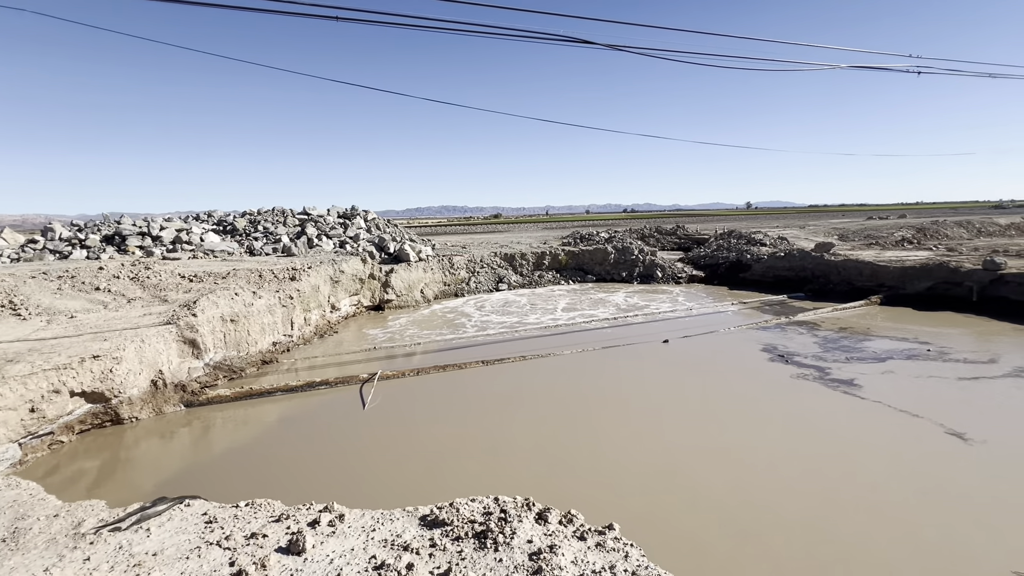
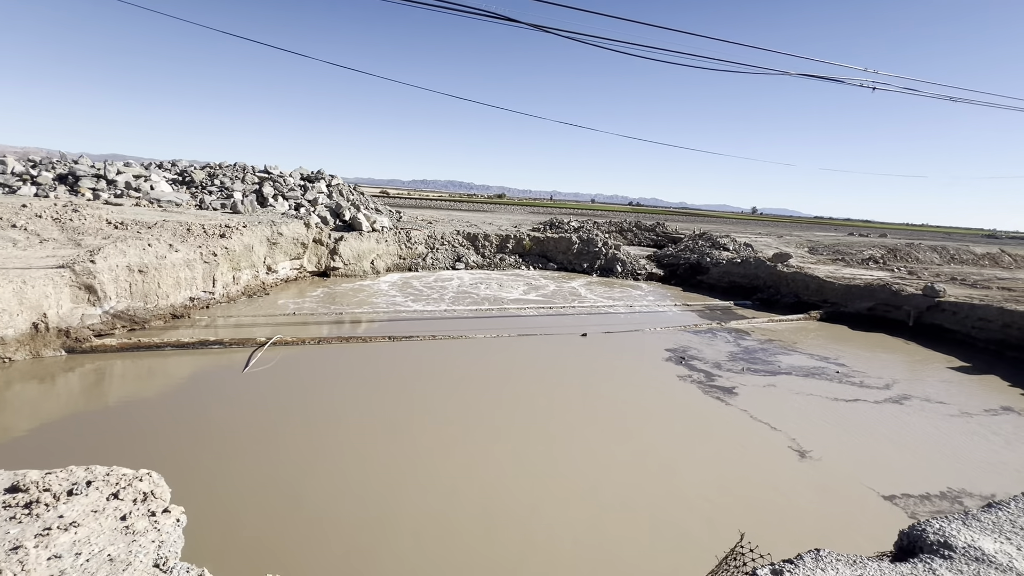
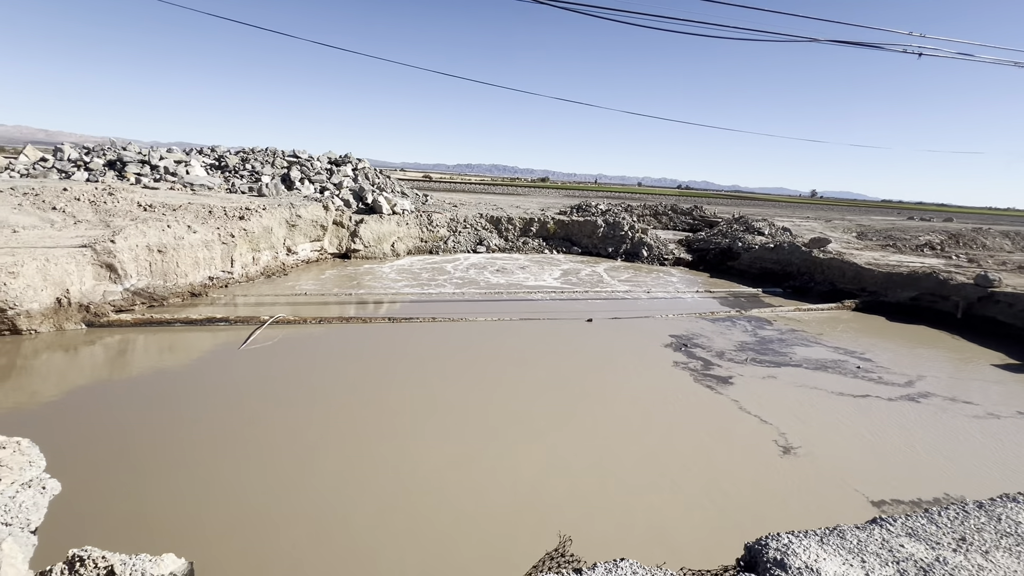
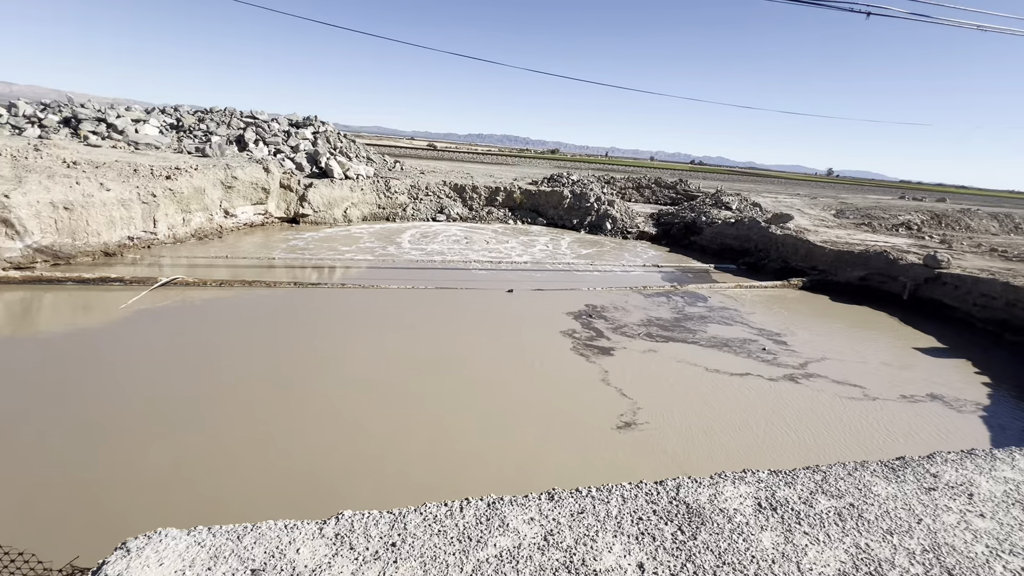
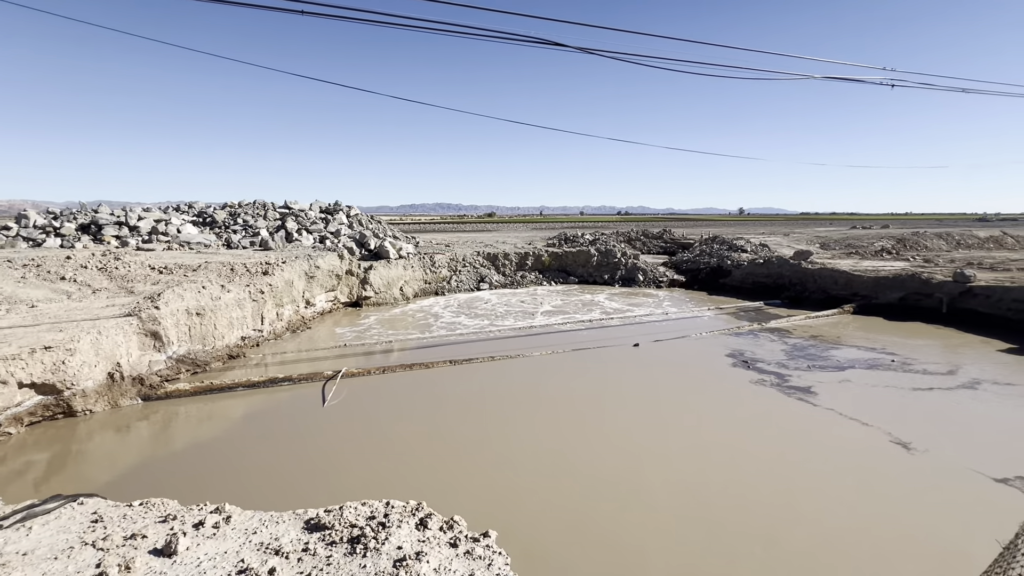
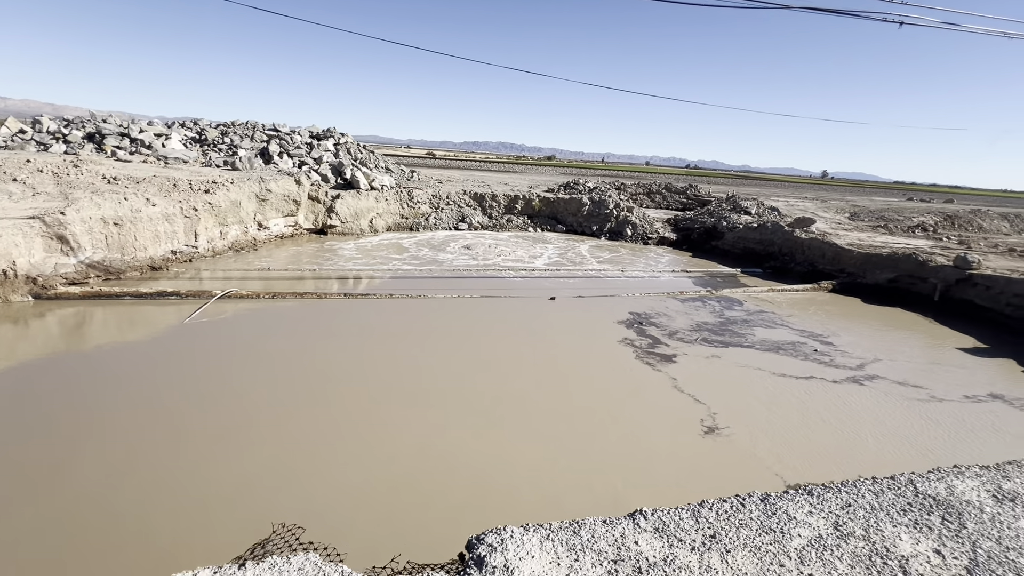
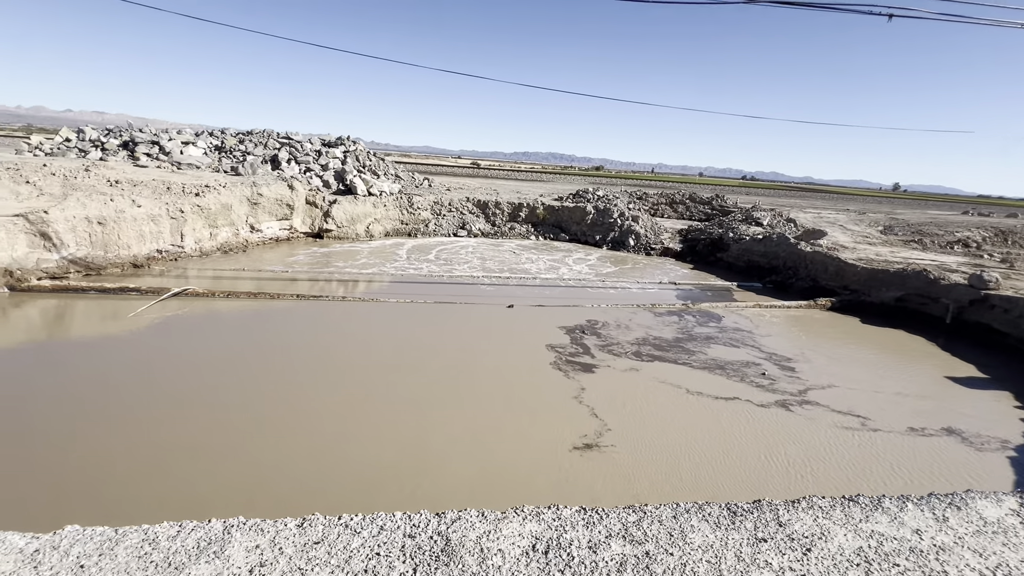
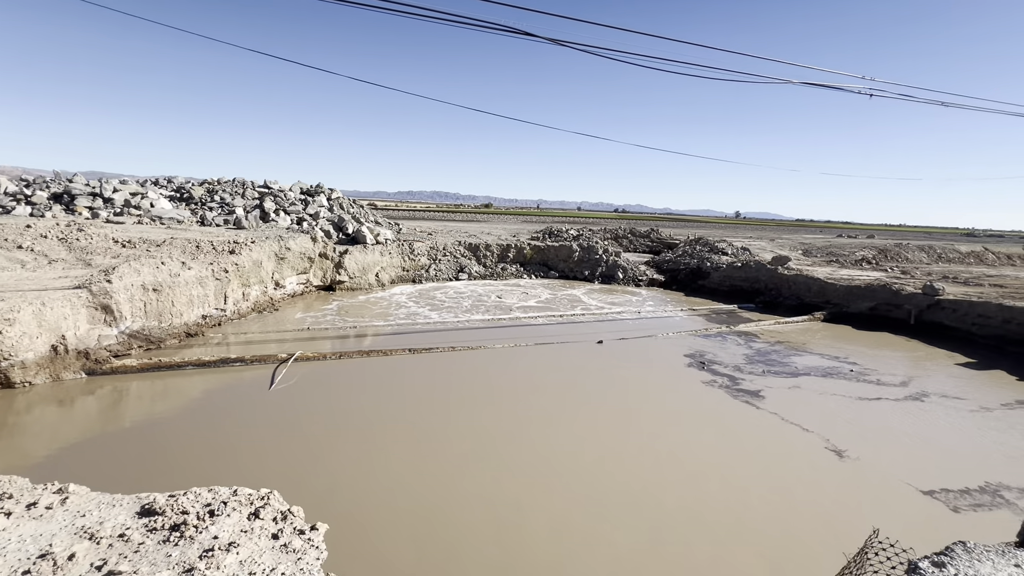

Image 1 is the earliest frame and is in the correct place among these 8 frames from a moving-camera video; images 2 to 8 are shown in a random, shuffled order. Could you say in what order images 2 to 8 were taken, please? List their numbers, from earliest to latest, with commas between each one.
5, 8, 2, 3, 6, 4, 7
